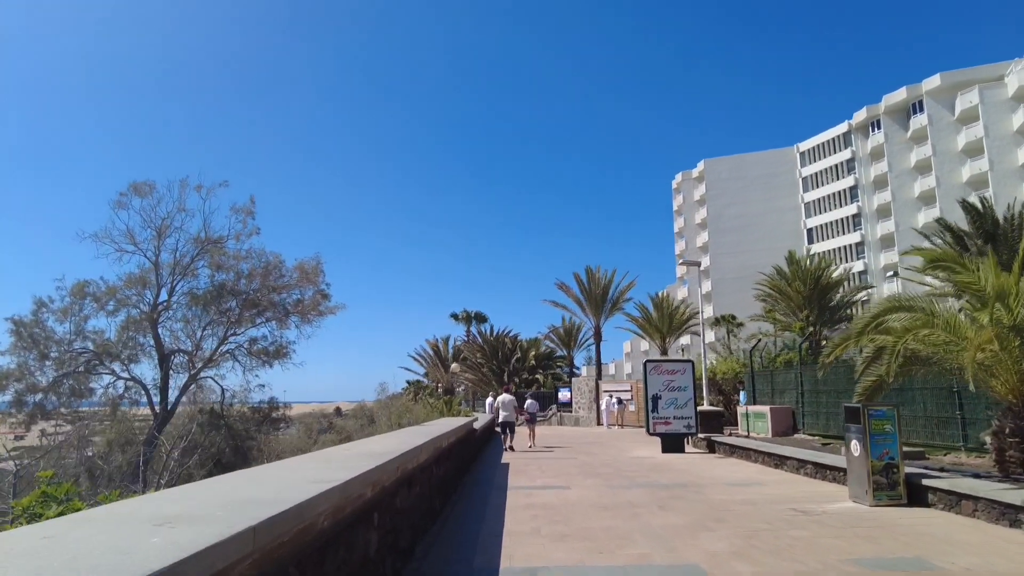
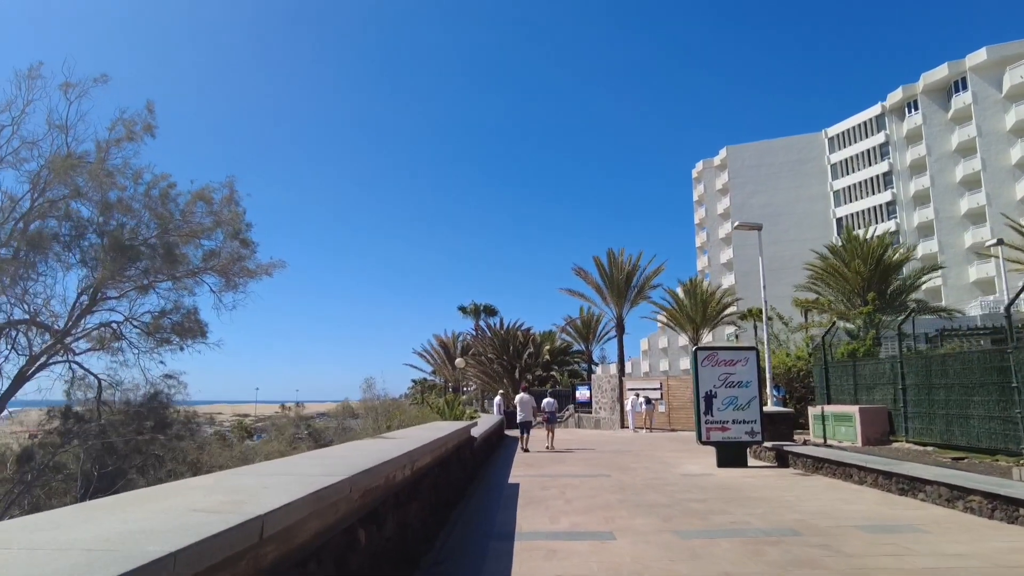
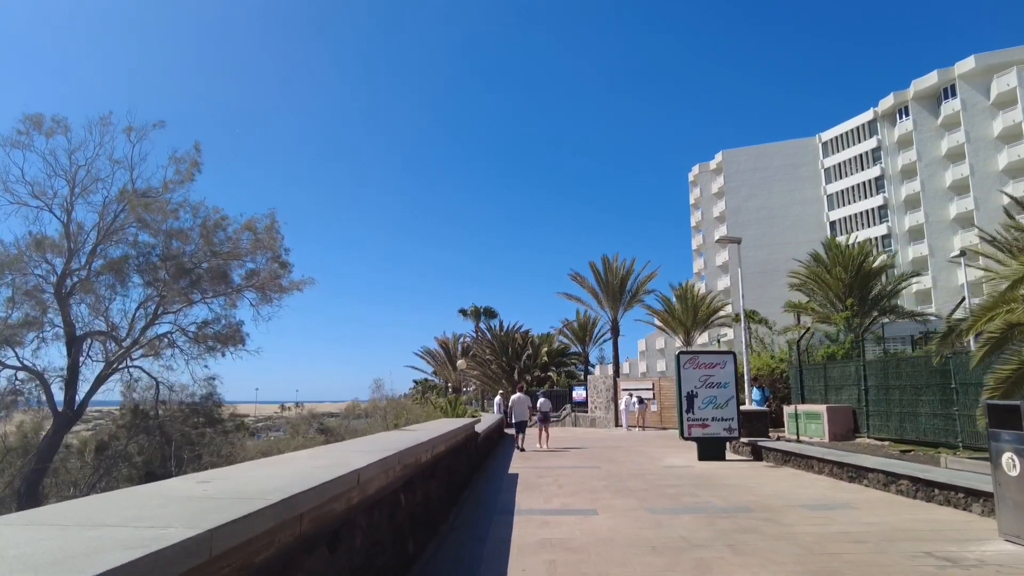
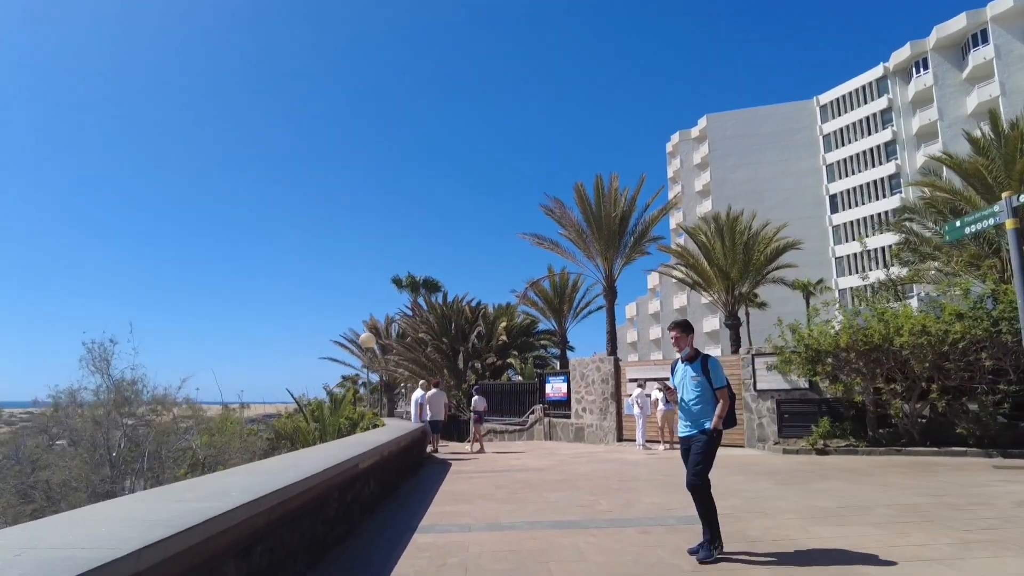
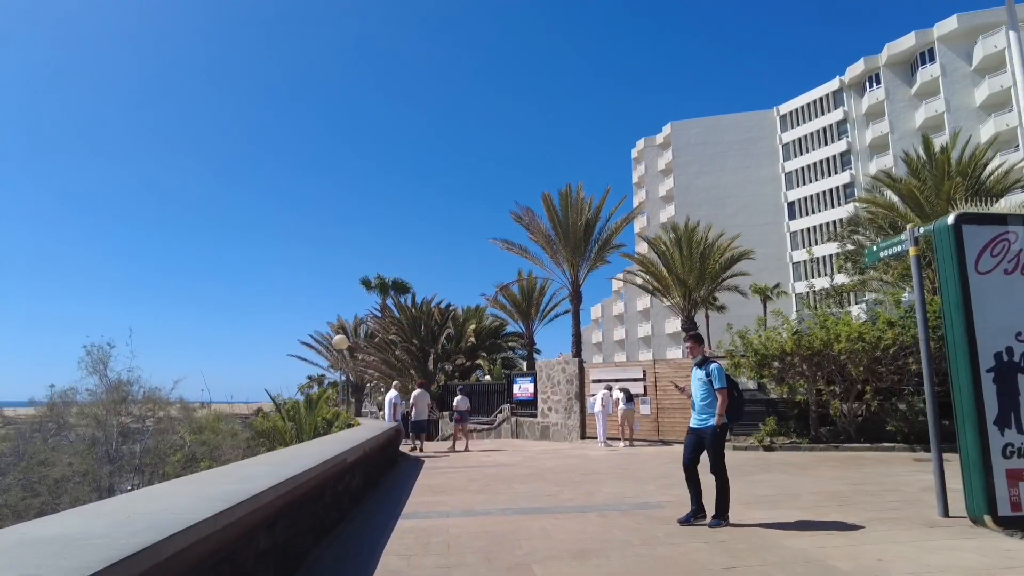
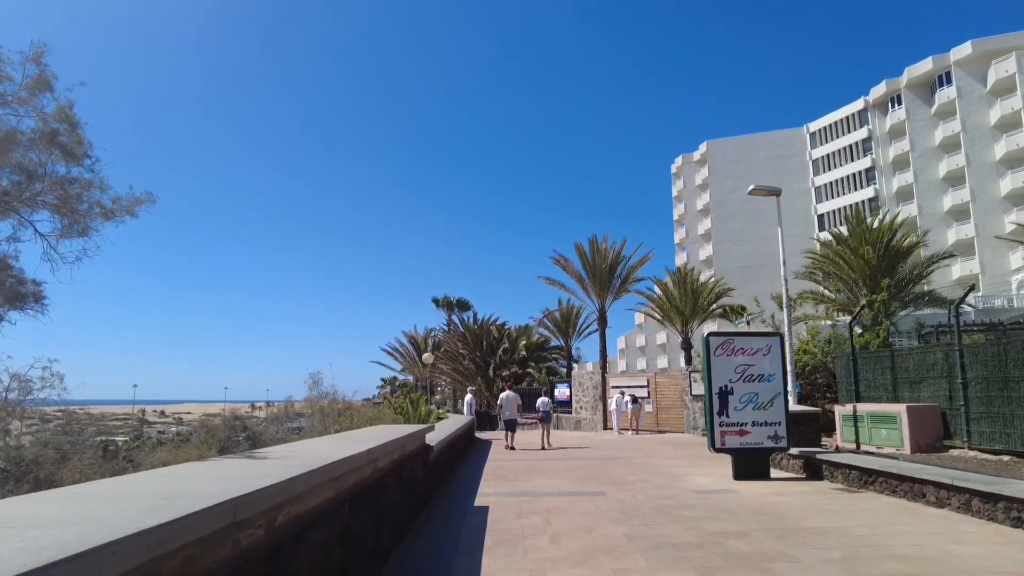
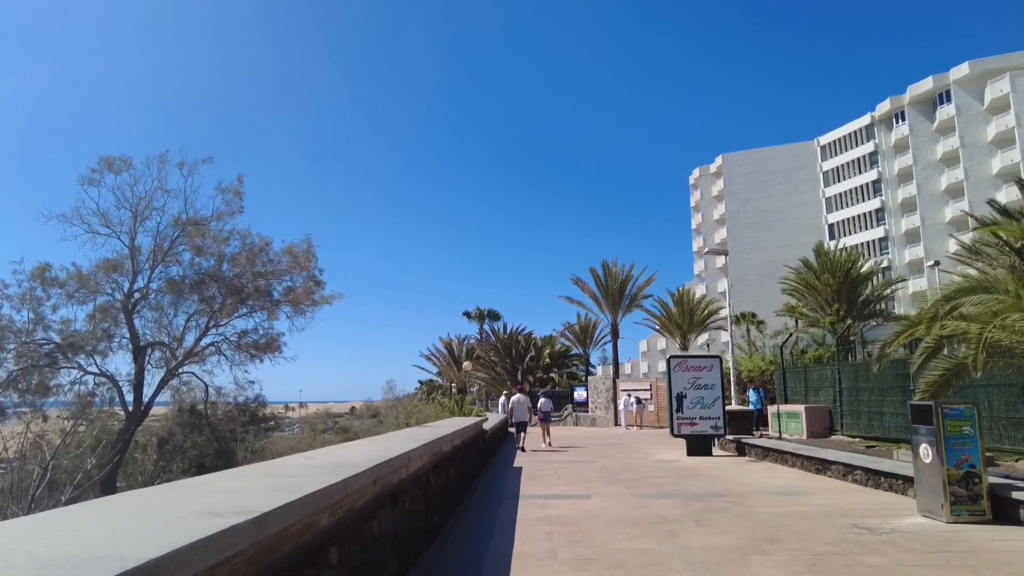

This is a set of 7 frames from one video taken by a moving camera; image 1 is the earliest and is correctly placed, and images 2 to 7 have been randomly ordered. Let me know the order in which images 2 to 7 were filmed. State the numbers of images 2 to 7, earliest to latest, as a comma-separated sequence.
7, 3, 2, 6, 5, 4
